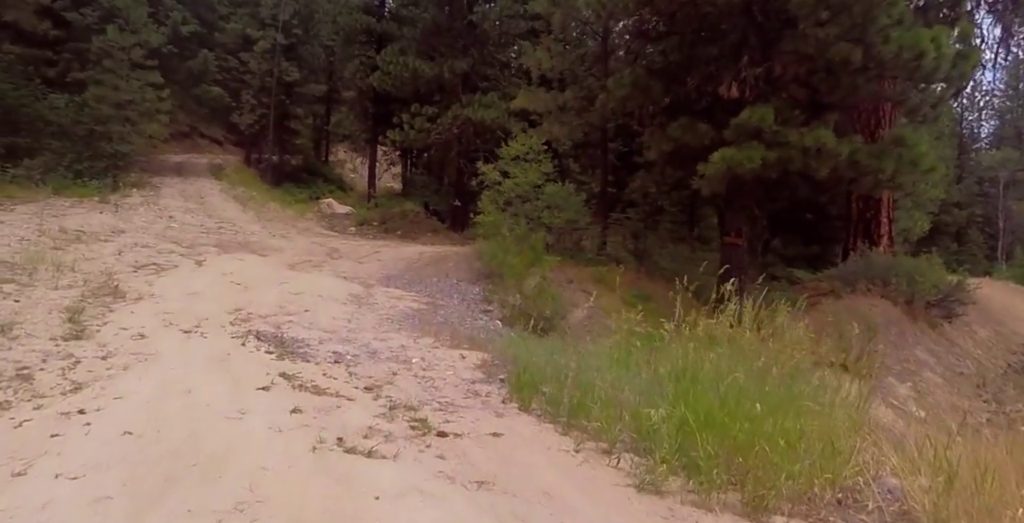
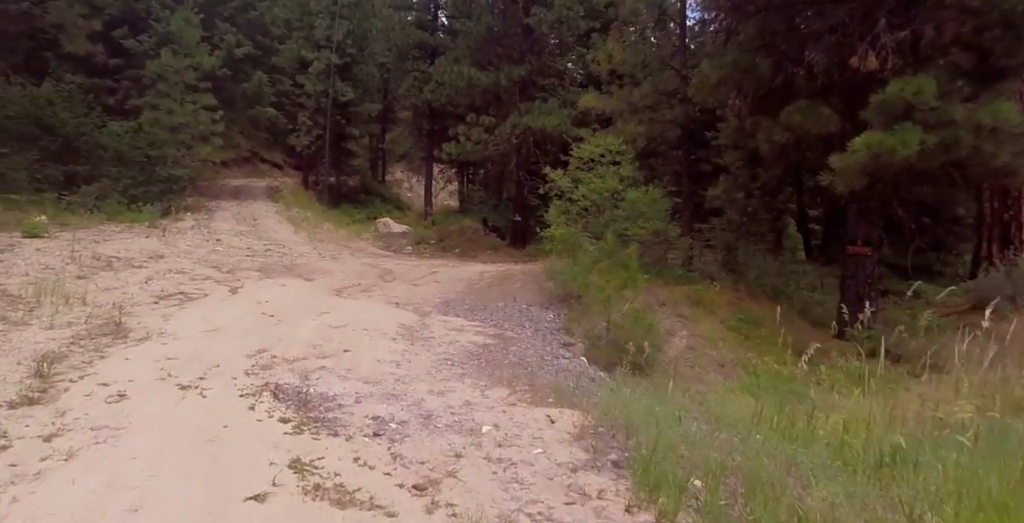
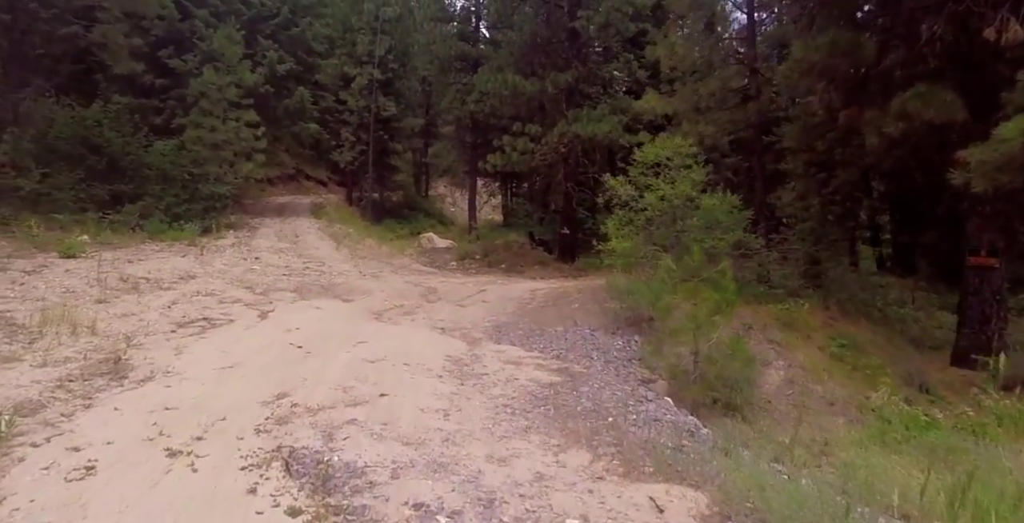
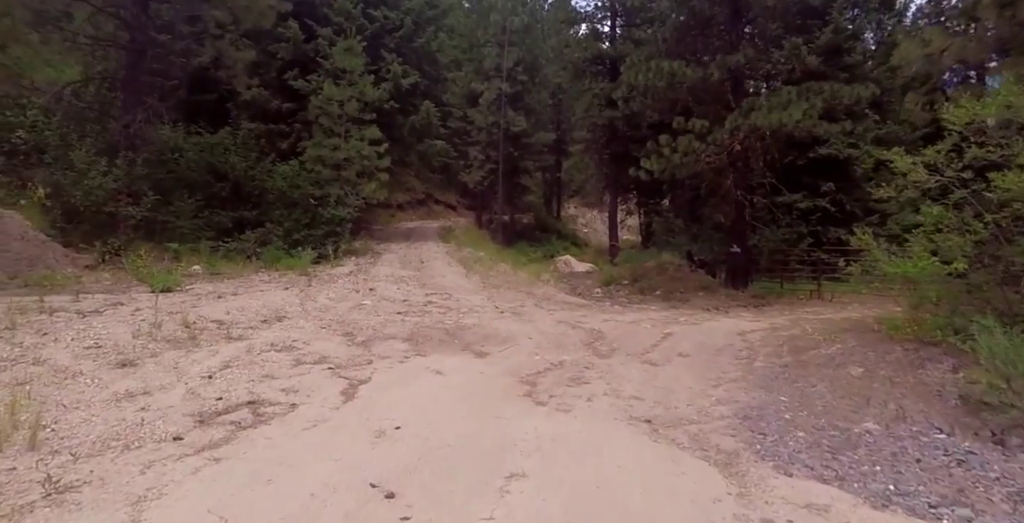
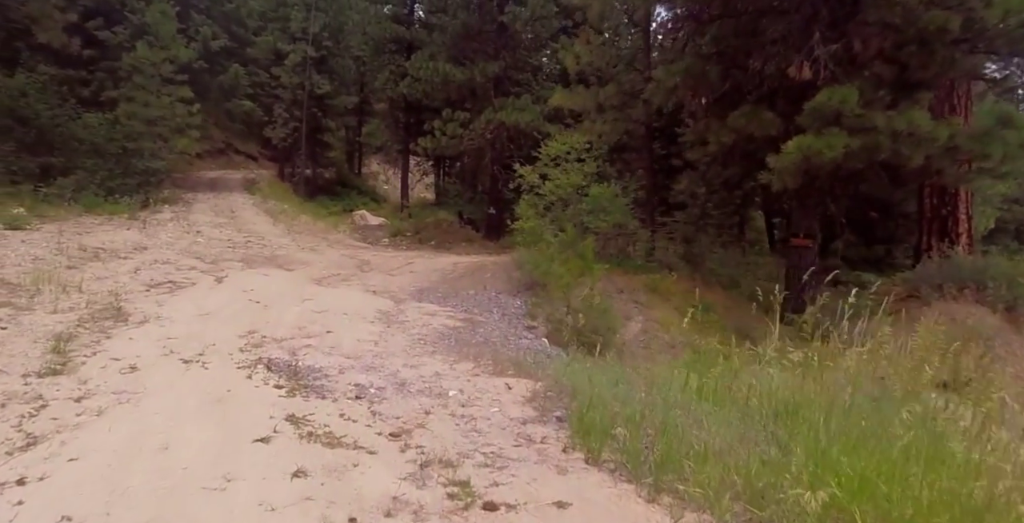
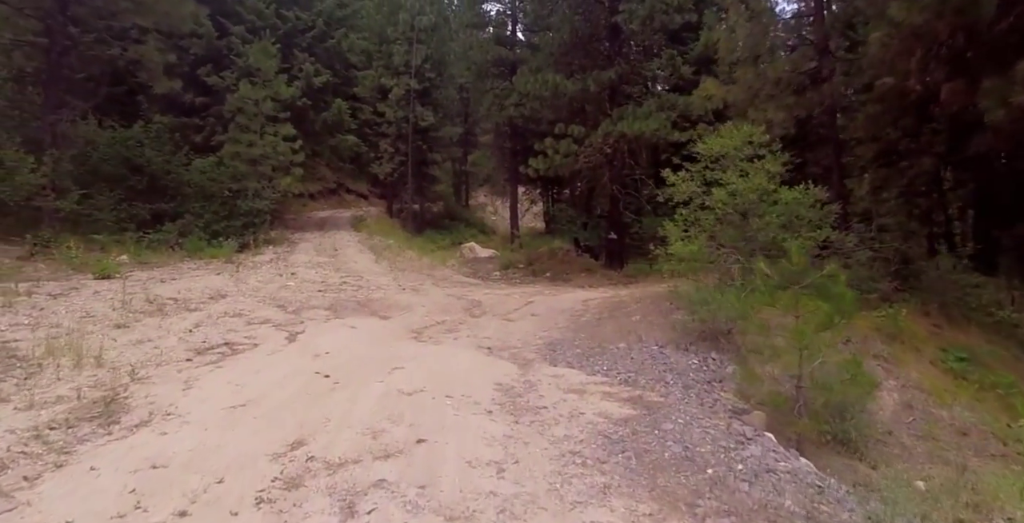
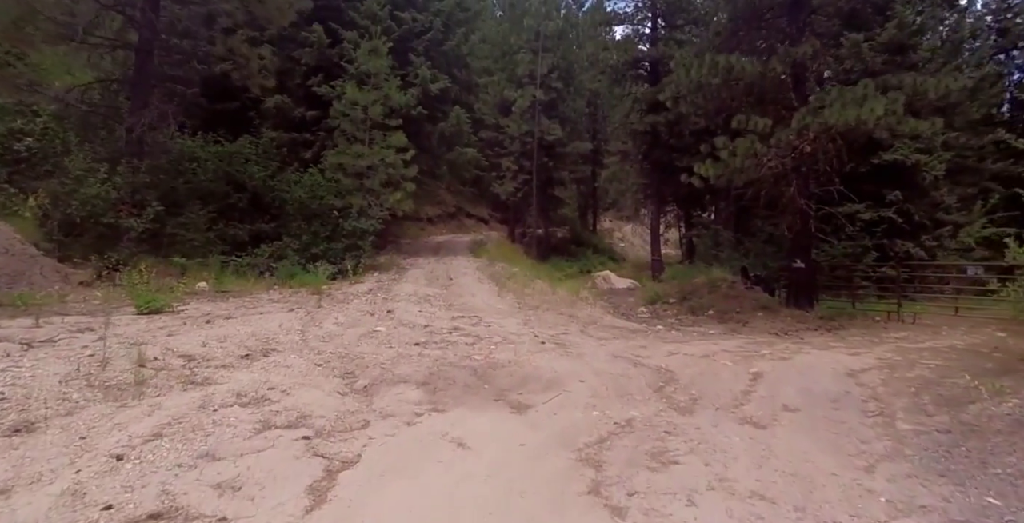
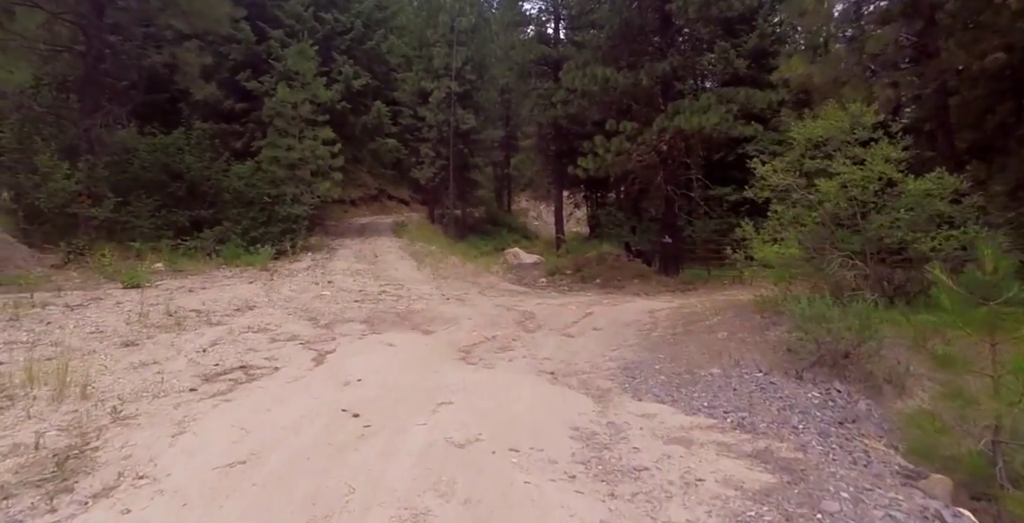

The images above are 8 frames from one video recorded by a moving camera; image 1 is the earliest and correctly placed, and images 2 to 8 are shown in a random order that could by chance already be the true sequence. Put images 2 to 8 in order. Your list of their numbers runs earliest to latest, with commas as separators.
5, 2, 3, 6, 8, 4, 7
